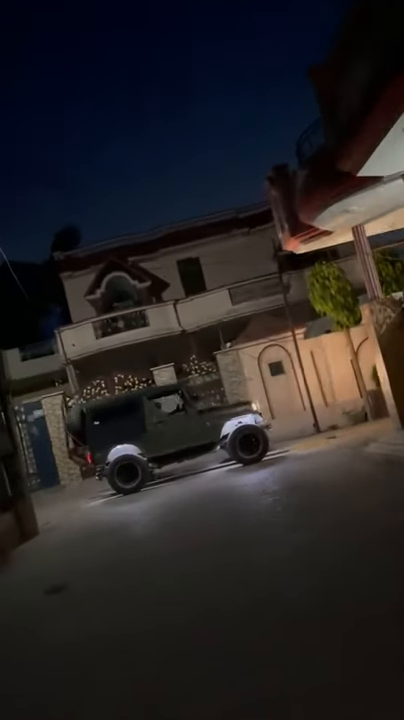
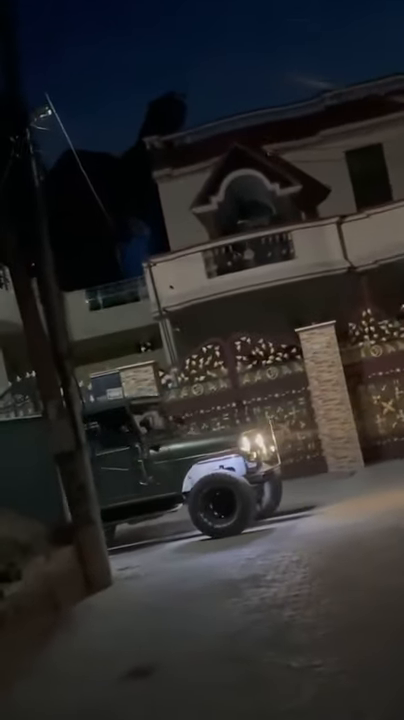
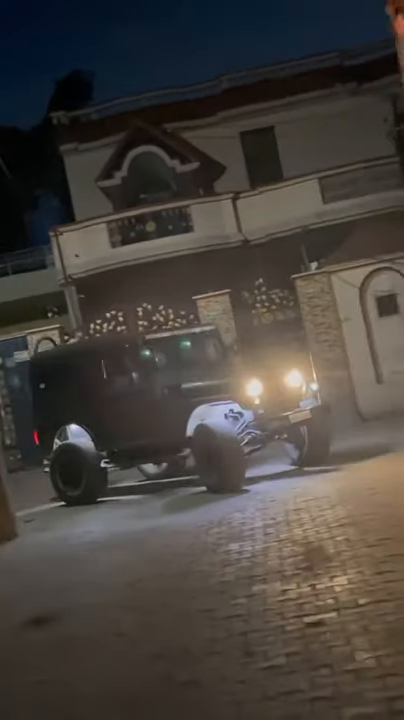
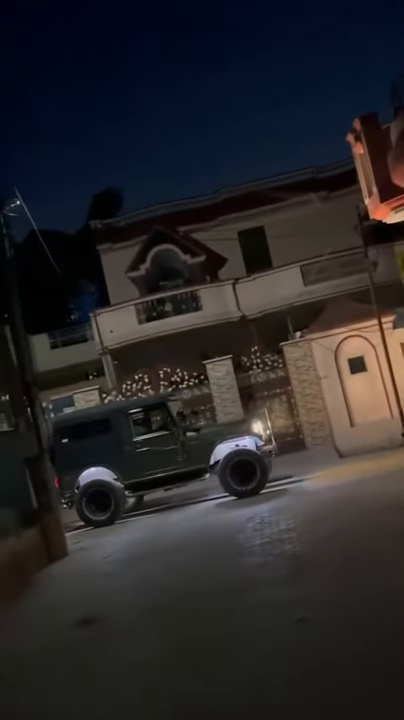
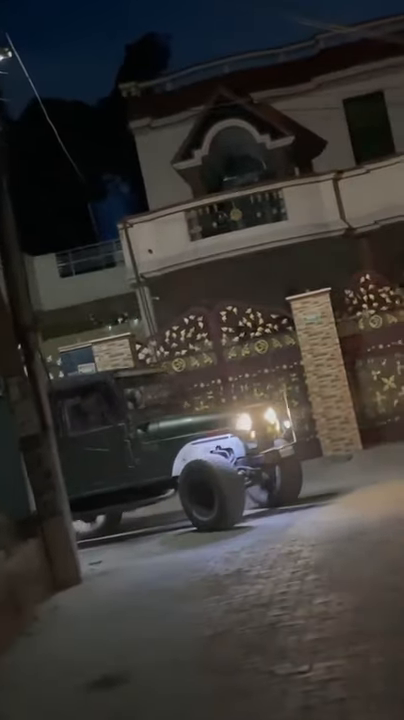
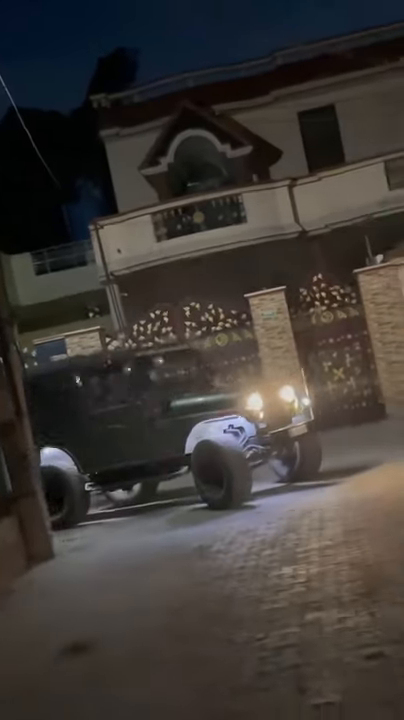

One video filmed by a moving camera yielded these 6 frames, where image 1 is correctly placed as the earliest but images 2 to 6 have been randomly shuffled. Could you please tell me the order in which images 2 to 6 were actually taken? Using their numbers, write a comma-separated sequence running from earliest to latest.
4, 2, 5, 6, 3
